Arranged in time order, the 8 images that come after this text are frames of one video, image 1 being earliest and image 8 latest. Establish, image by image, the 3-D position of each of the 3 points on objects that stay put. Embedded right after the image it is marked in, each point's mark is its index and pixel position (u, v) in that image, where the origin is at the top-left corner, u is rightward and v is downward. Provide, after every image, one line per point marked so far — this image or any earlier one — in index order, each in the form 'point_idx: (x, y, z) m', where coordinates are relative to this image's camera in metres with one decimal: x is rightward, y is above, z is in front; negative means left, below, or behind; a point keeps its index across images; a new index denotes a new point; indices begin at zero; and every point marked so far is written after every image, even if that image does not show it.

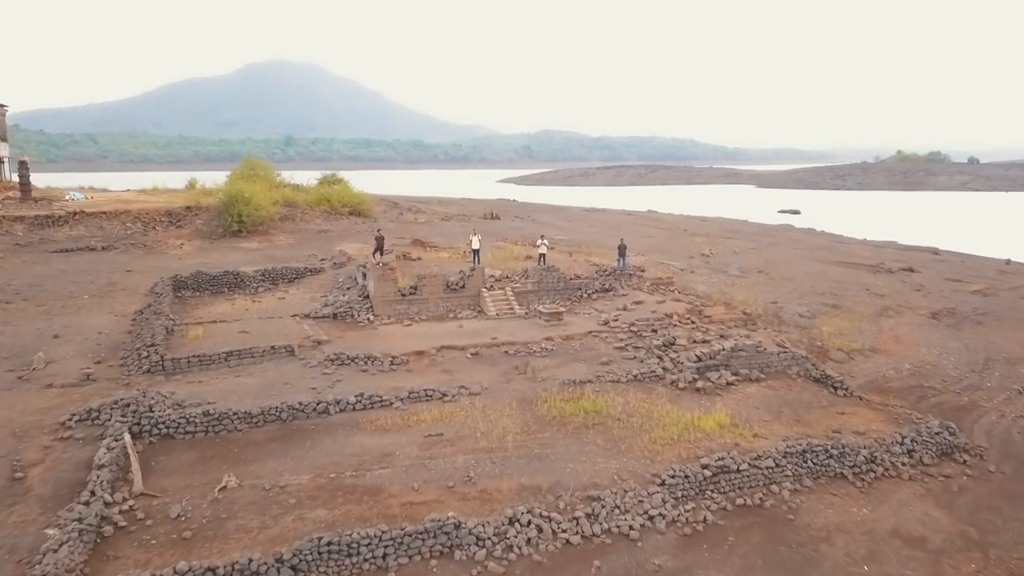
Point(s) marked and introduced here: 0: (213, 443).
0: (-5.9, -3.0, +16.2) m
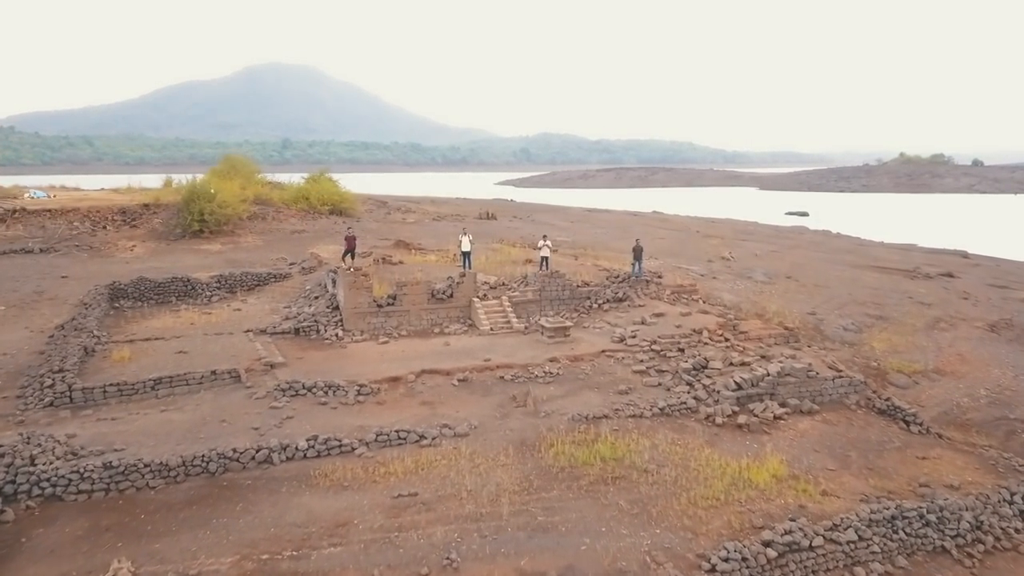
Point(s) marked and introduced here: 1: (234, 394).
0: (-5.9, -3.3, +12.2) m
1: (-5.5, -2.1, +16.2) m
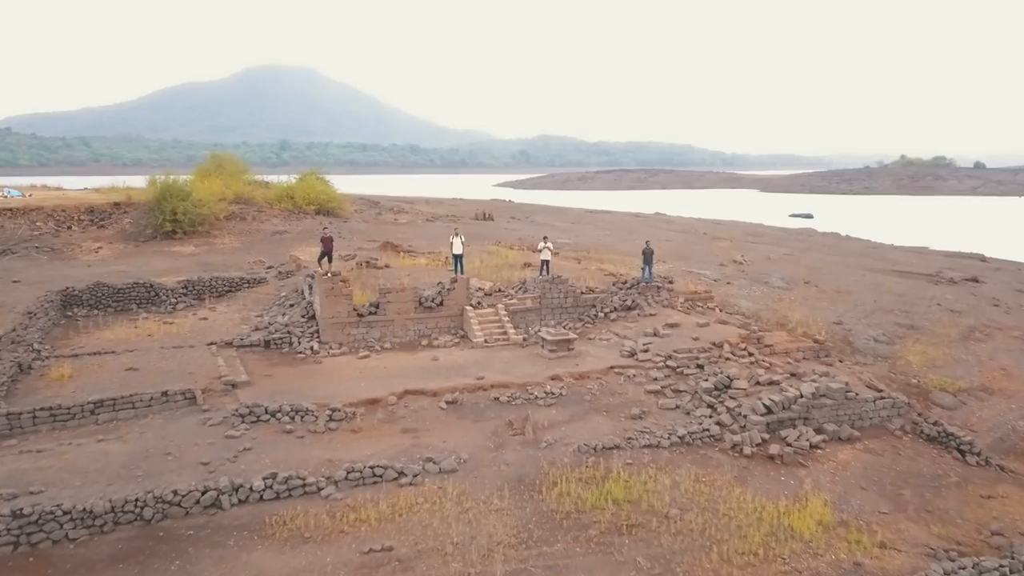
0: (-6.0, -3.4, +10.0) m
1: (-5.5, -2.2, +14.0) m
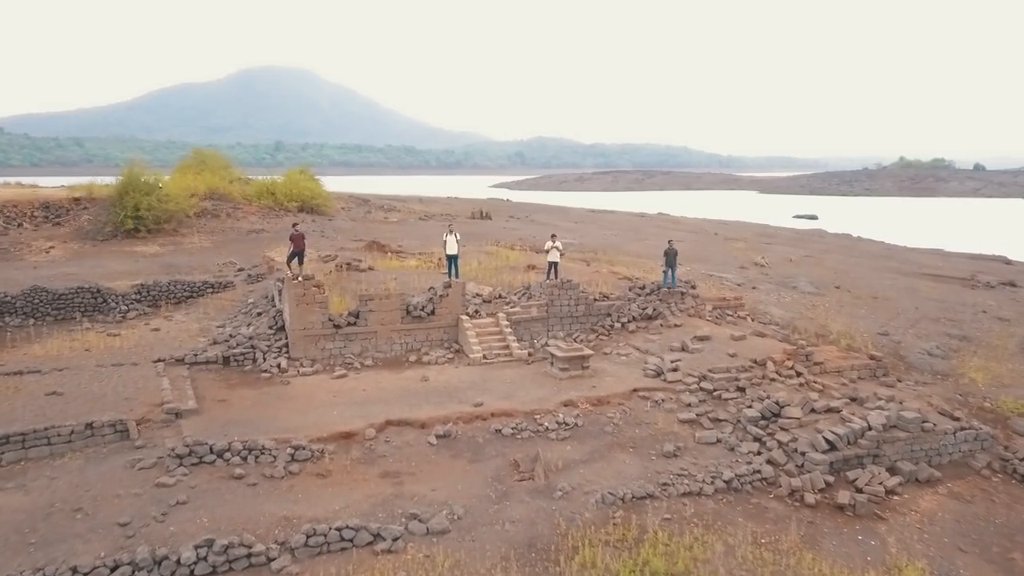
0: (-5.9, -3.5, +7.3) m
1: (-5.5, -2.3, +11.2) m
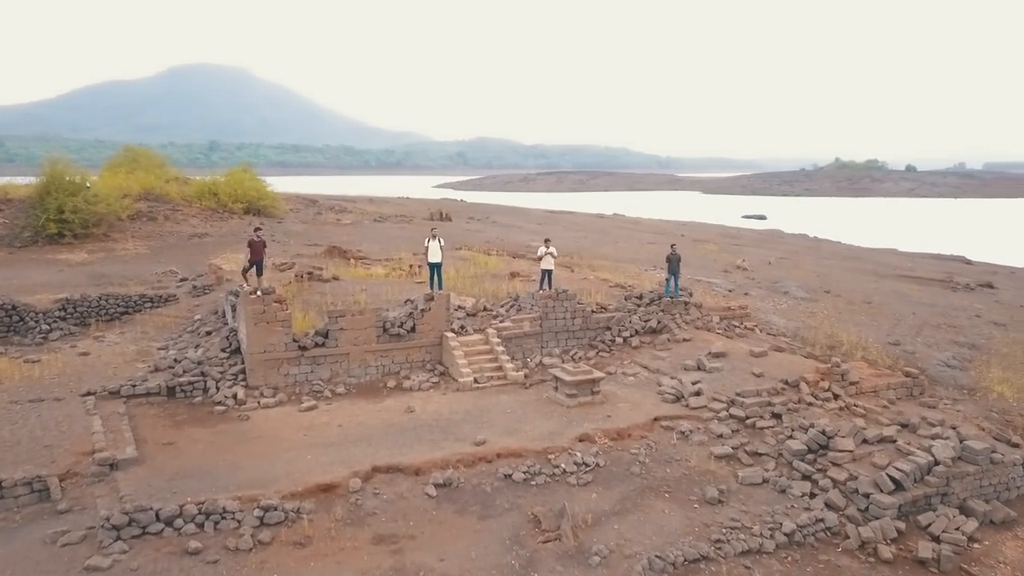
0: (-5.3, -3.8, +4.8) m
1: (-5.2, -2.6, +8.8) m
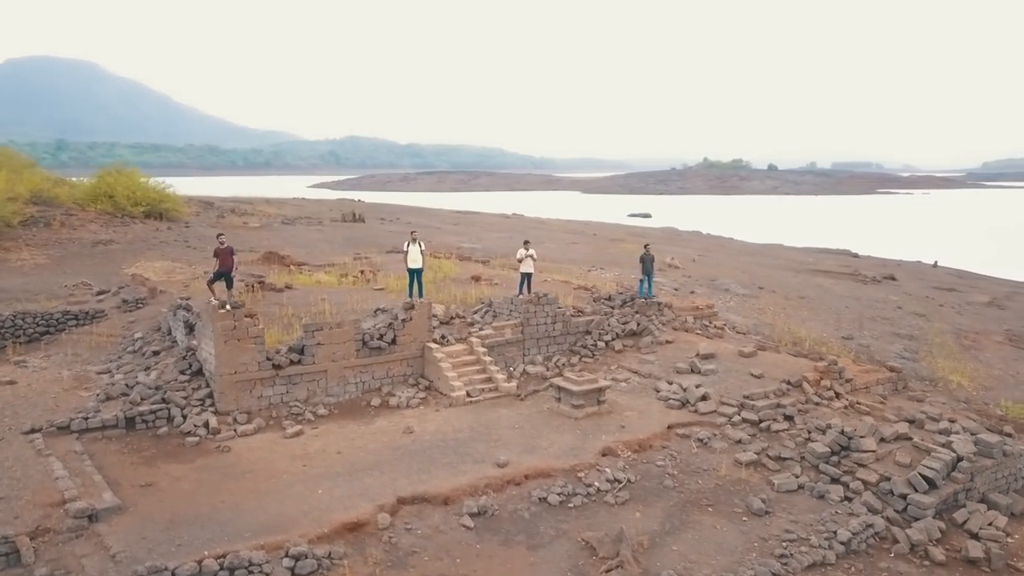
0: (-4.0, -4.0, +3.3) m
1: (-4.5, -2.8, +7.3) m
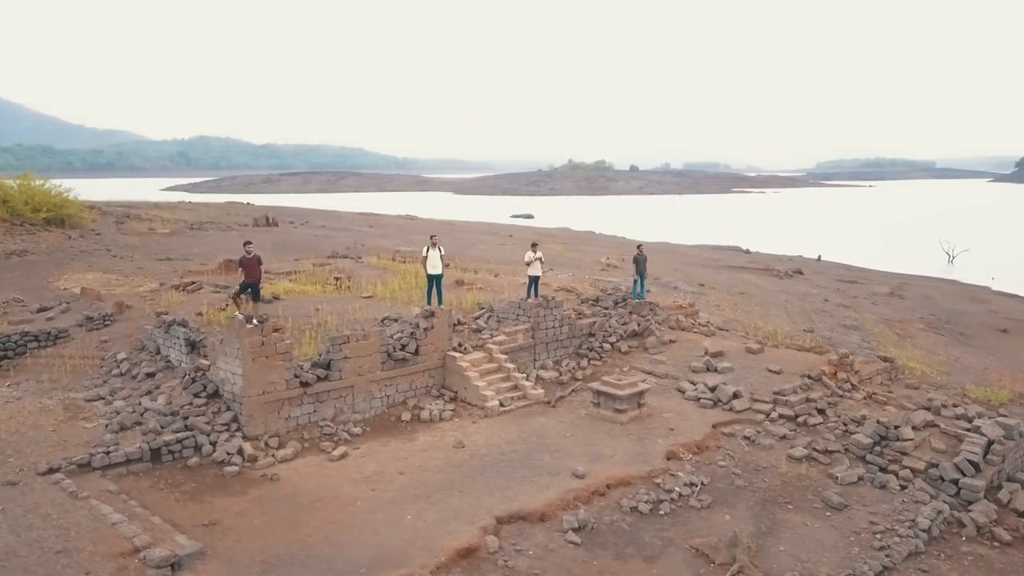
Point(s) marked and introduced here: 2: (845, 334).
0: (-1.8, -4.1, +2.4) m
1: (-3.0, -3.0, +6.2) m
2: (+8.1, -1.1, +19.9) m
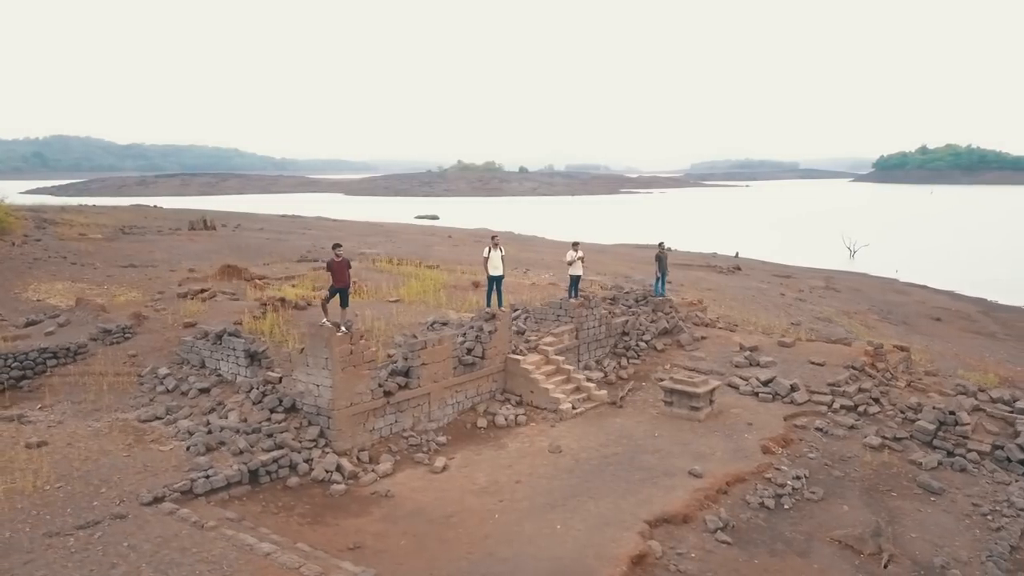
0: (+0.7, -4.1, +2.1) m
1: (-1.0, -3.0, +5.7) m
2: (+8.0, -1.0, +20.8) m
